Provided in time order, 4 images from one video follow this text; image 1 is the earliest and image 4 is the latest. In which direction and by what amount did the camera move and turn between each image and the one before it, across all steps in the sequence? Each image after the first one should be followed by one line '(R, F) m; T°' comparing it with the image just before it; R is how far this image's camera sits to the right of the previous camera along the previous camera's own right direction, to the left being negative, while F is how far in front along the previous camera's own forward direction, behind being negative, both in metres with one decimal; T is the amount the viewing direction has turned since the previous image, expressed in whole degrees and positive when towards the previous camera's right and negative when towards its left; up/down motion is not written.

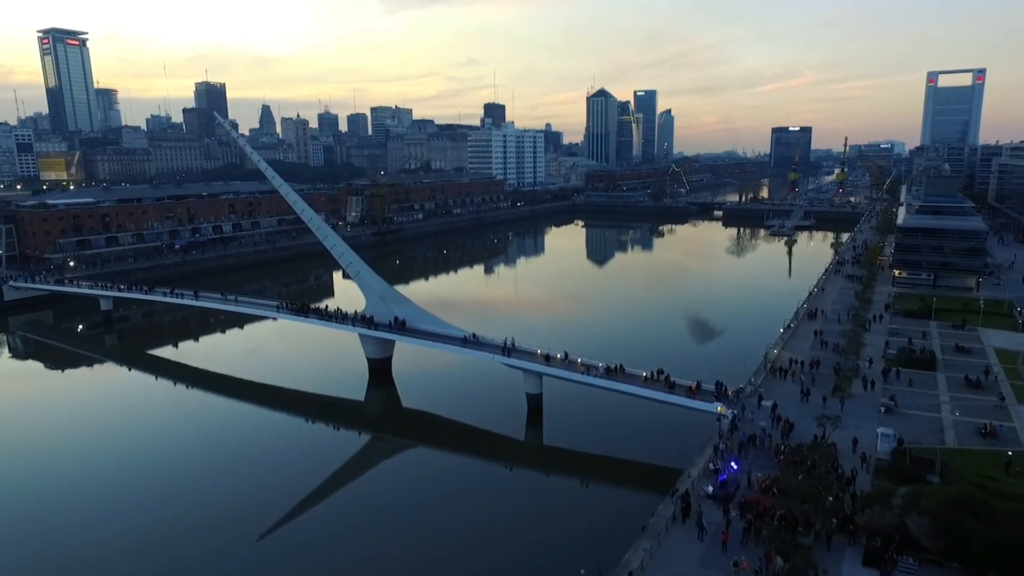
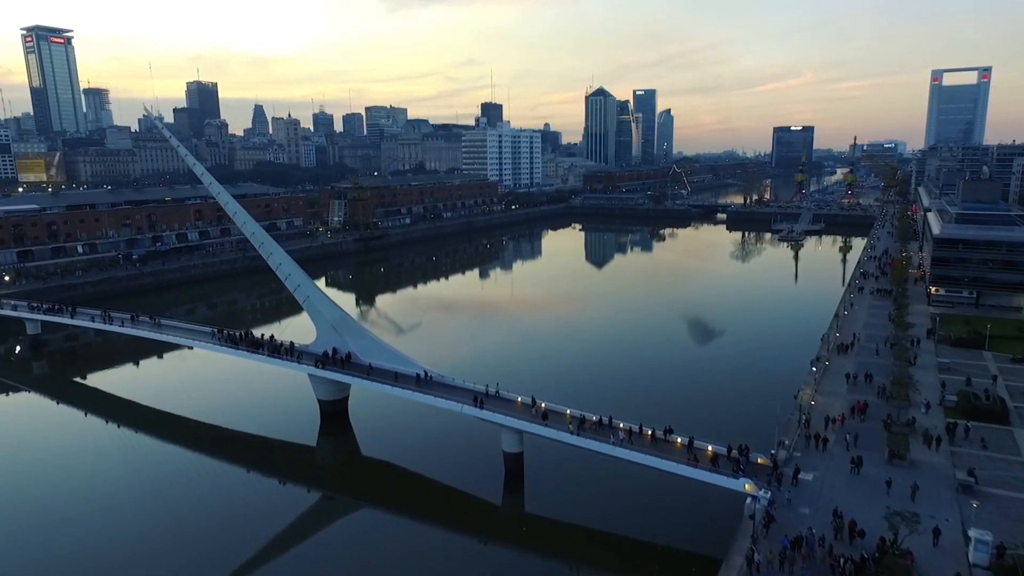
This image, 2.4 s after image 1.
(+0.5, +2.8) m; 0°
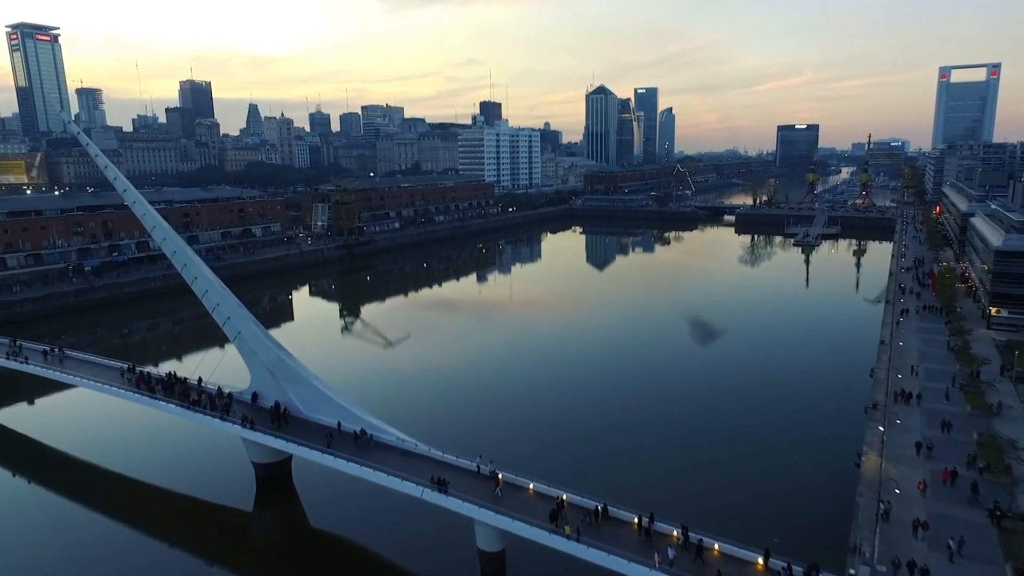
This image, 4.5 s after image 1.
(+0.3, +3.0) m; 0°
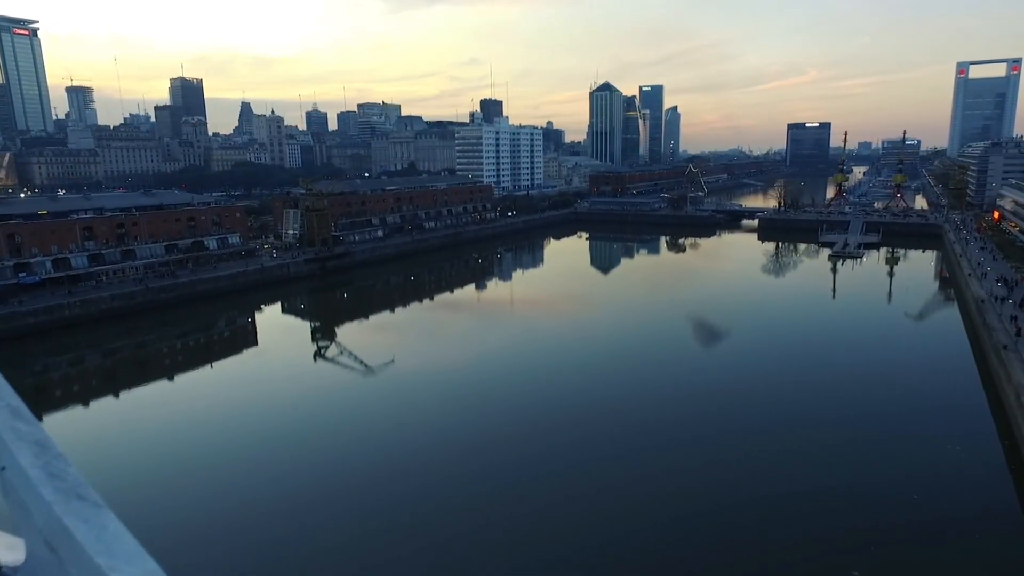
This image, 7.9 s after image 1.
(+0.2, +5.2) m; 0°
